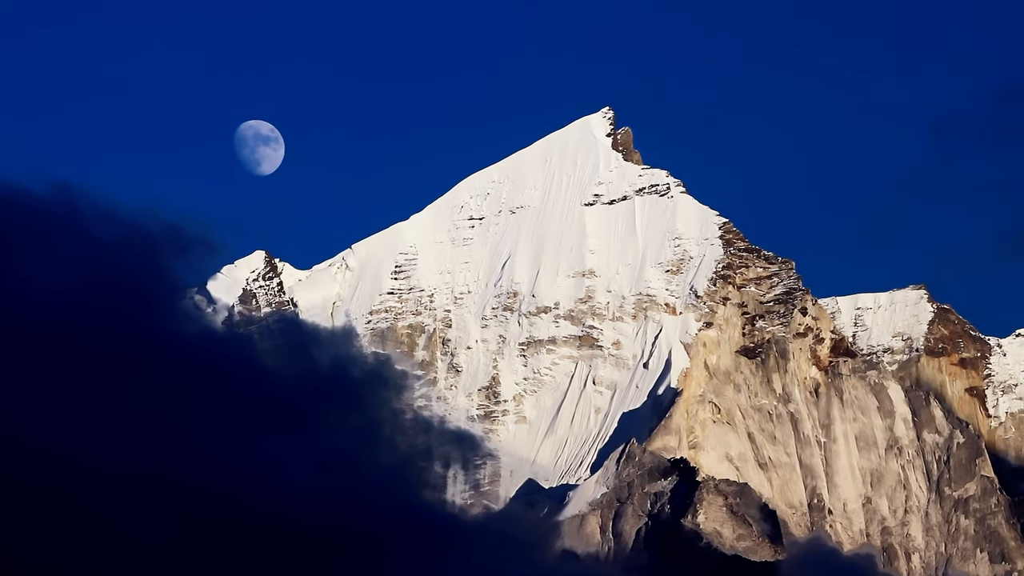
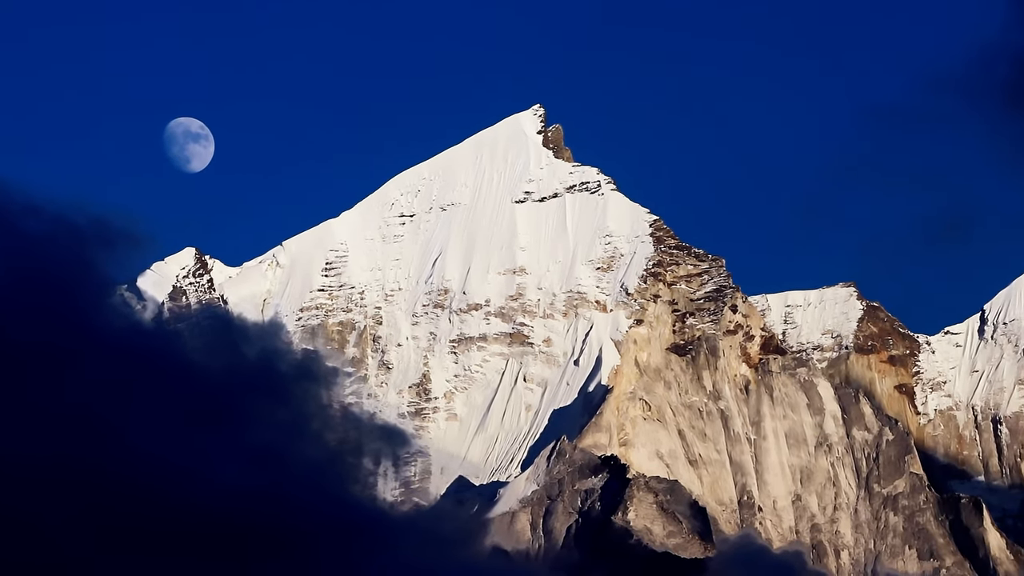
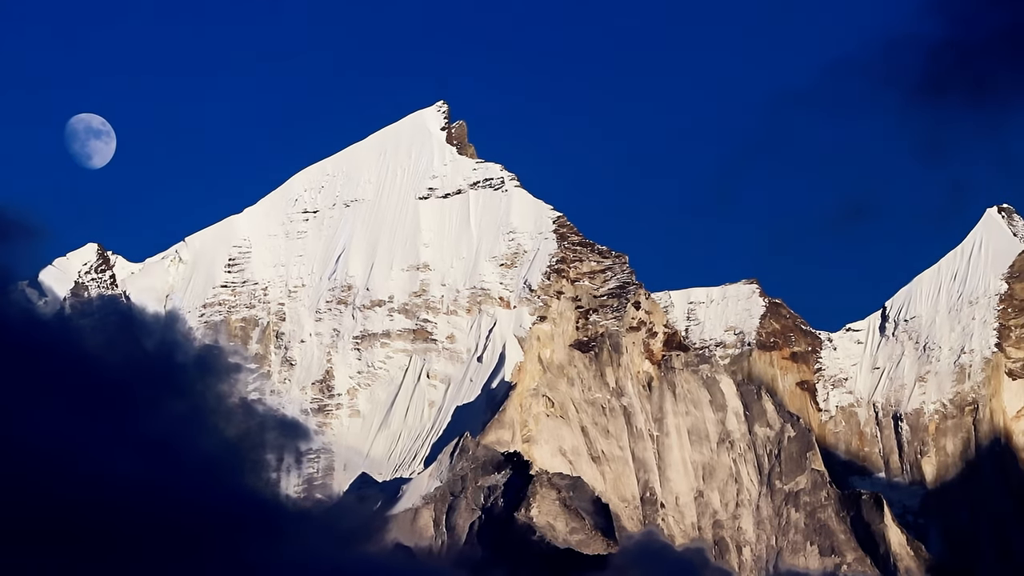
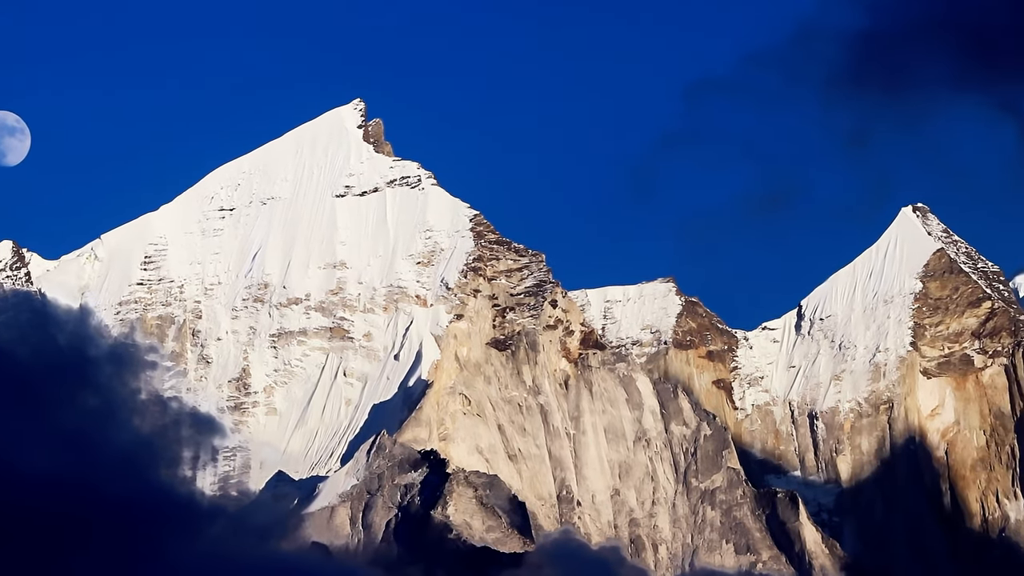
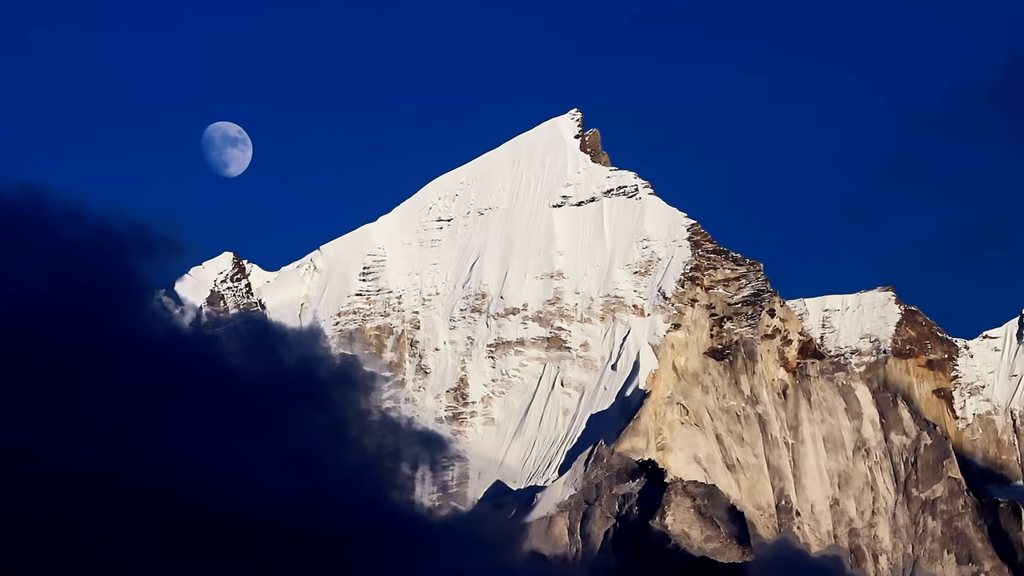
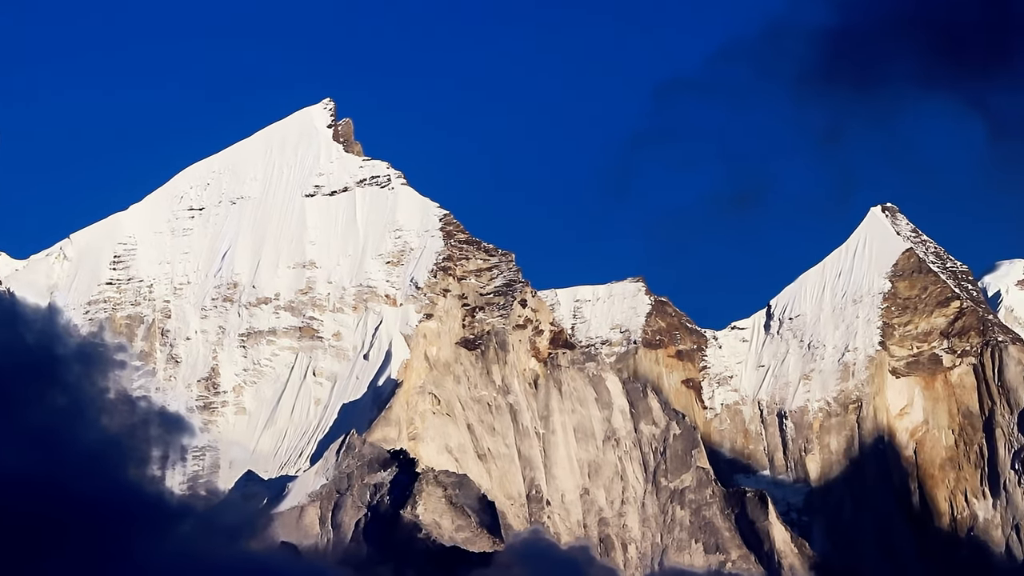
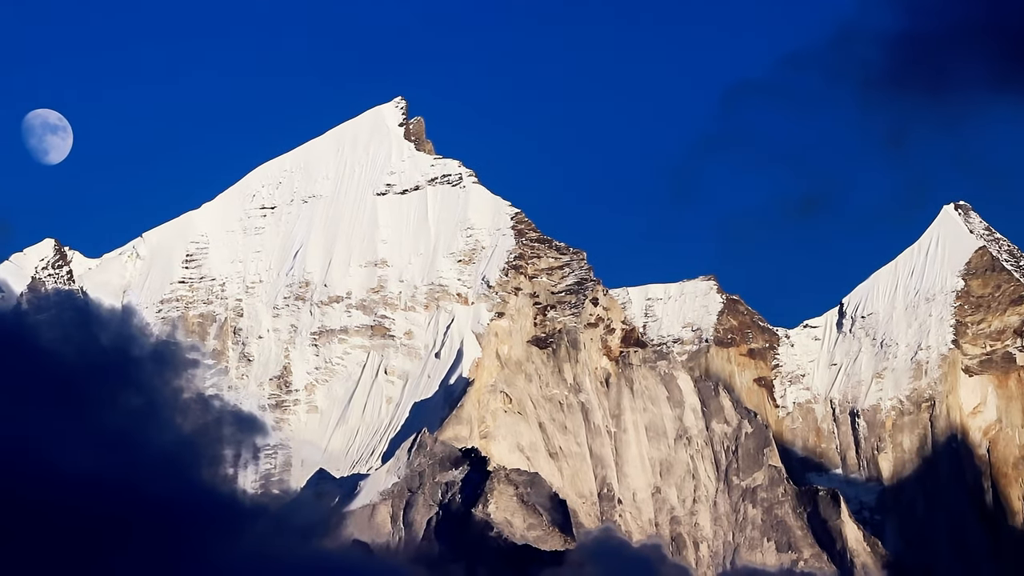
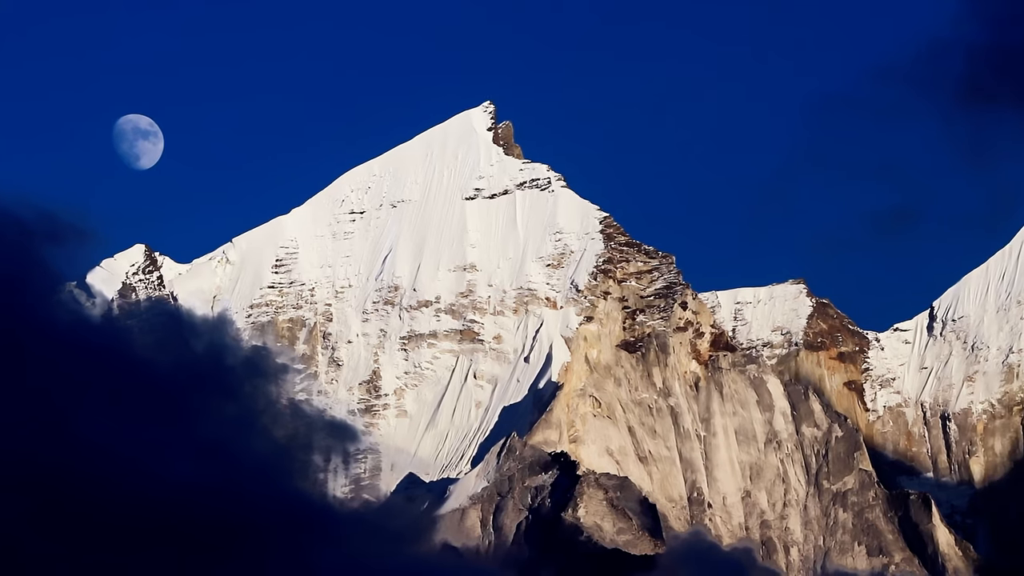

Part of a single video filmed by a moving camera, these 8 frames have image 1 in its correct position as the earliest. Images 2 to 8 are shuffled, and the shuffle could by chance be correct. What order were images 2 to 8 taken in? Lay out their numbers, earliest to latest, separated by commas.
5, 2, 8, 3, 7, 4, 6
